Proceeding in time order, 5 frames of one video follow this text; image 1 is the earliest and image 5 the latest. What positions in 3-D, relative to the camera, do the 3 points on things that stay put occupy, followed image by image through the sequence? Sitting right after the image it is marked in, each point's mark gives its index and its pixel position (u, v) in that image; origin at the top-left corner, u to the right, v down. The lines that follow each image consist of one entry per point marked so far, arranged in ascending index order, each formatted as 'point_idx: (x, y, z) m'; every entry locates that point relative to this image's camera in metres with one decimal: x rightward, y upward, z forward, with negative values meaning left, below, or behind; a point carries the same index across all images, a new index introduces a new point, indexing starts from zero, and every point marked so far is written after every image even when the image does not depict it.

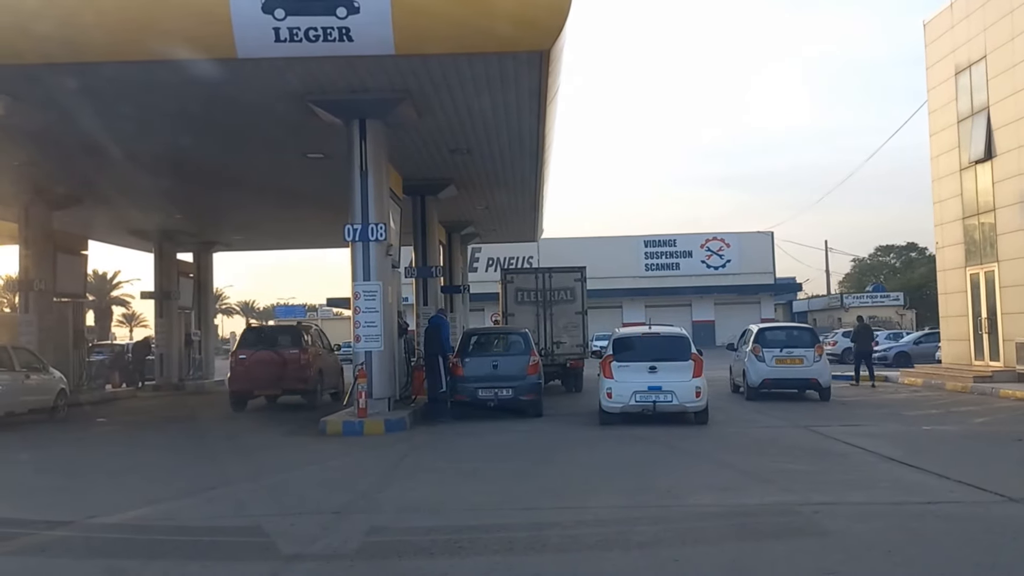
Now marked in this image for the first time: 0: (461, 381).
0: (-0.9, -1.6, +15.4) m
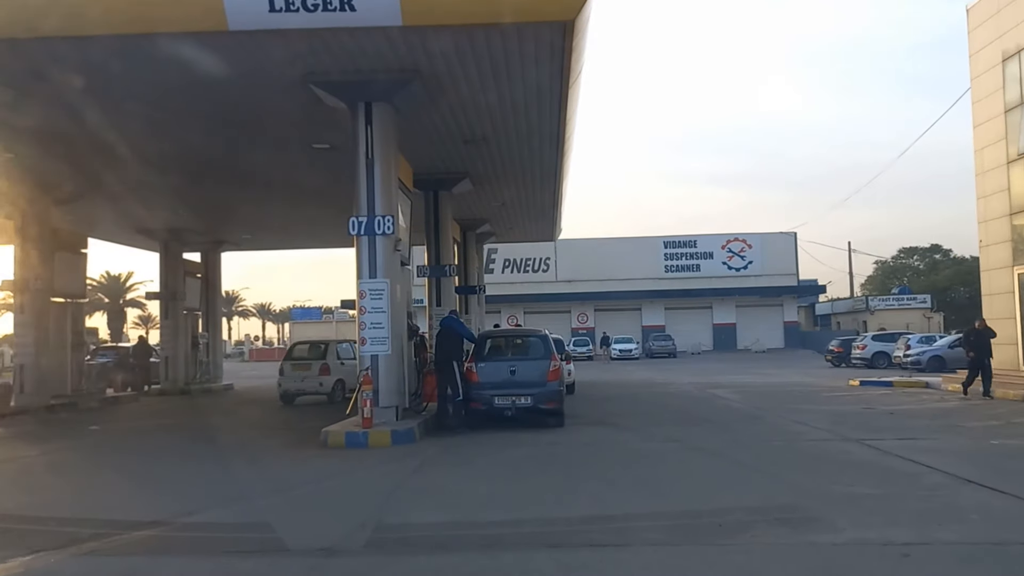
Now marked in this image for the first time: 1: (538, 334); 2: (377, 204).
0: (-0.6, -1.6, +14.2) m
1: (+0.4, -0.8, +14.8) m
2: (-2.0, +1.3, +13.3) m
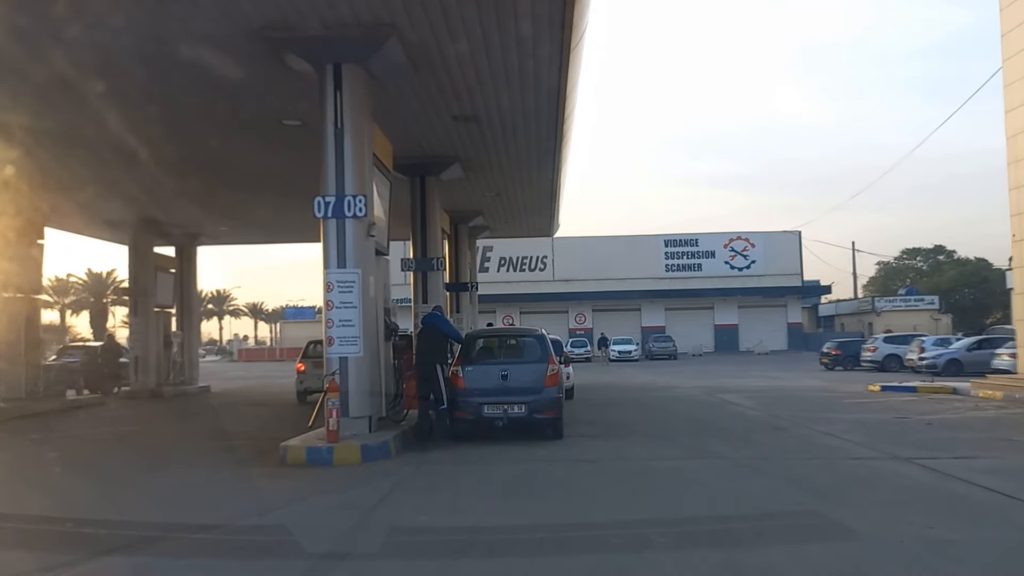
0: (-0.7, -1.5, +12.4) m
1: (+0.3, -0.7, +13.0) m
2: (-2.2, +1.4, +11.5) m
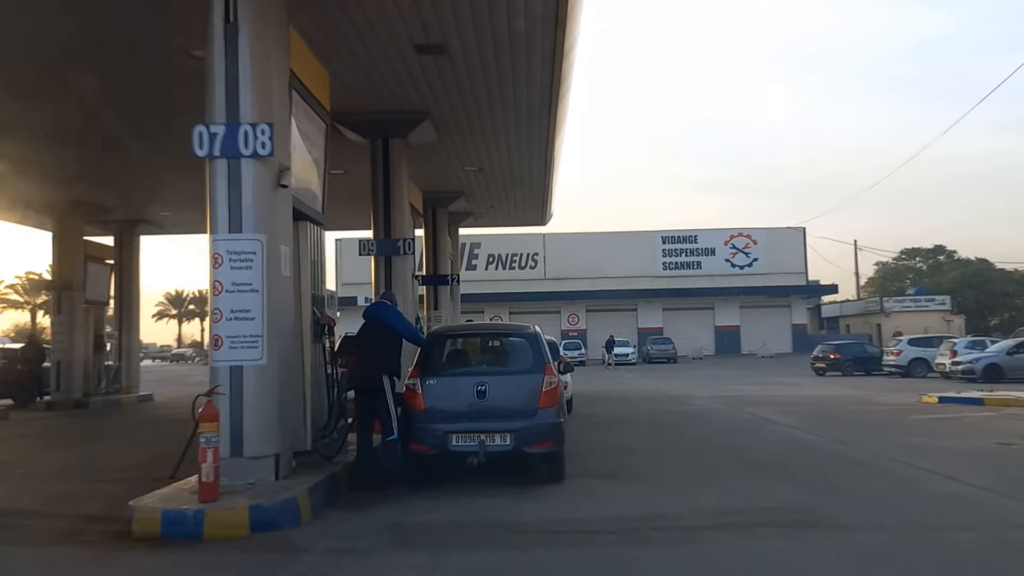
0: (-0.9, -1.3, +8.7) m
1: (+0.1, -0.5, +9.3) m
2: (-2.3, +1.6, +7.8) m
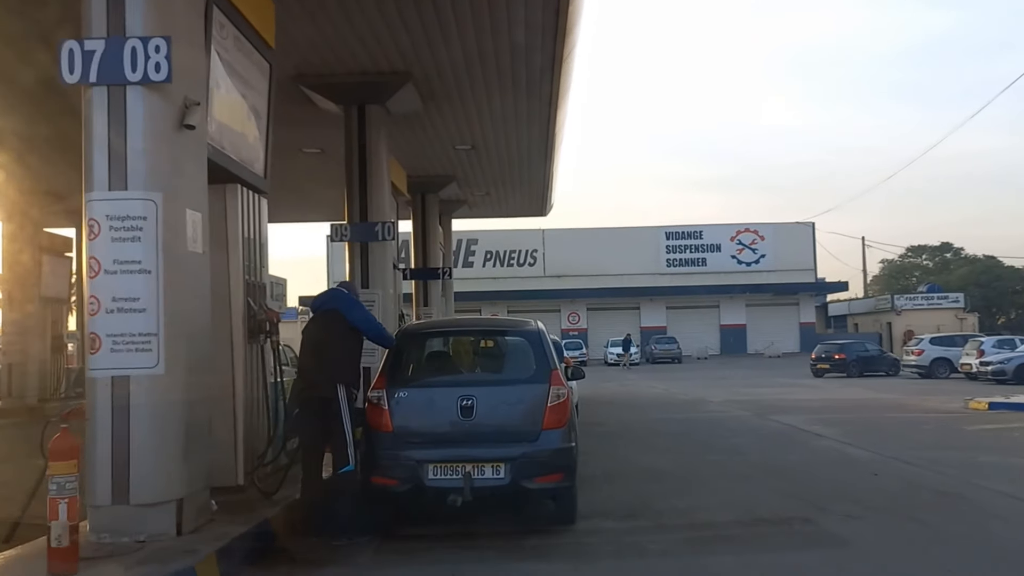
0: (-0.9, -1.2, +6.5) m
1: (+0.1, -0.3, +7.1) m
2: (-2.4, +1.7, +5.6) m
